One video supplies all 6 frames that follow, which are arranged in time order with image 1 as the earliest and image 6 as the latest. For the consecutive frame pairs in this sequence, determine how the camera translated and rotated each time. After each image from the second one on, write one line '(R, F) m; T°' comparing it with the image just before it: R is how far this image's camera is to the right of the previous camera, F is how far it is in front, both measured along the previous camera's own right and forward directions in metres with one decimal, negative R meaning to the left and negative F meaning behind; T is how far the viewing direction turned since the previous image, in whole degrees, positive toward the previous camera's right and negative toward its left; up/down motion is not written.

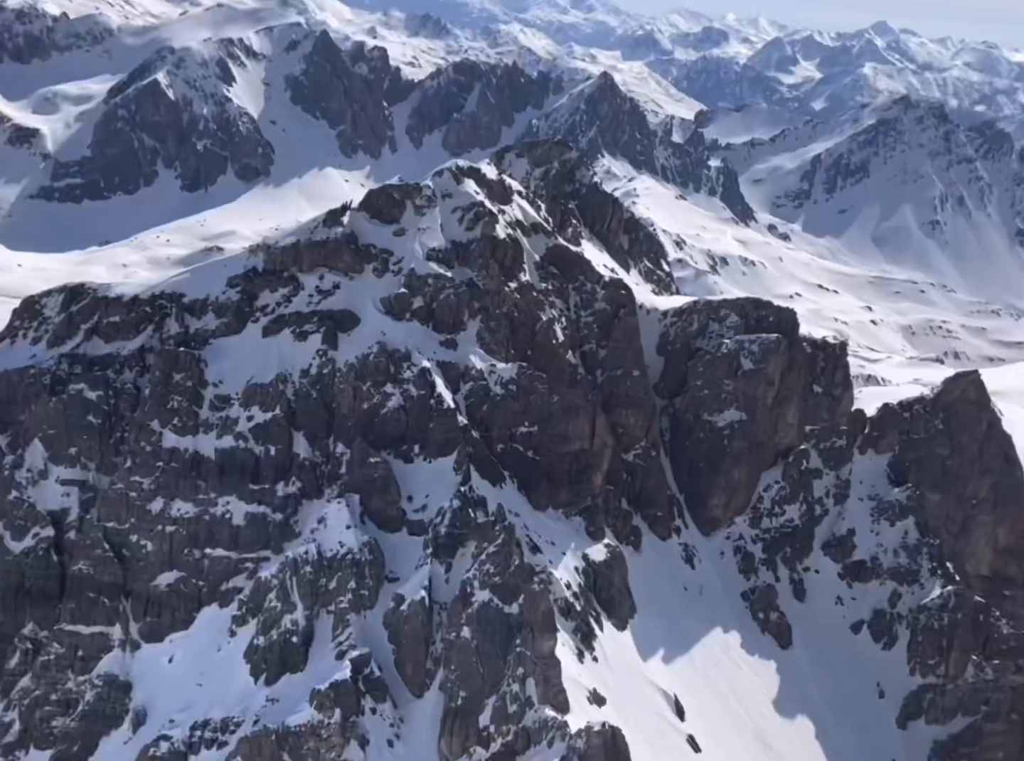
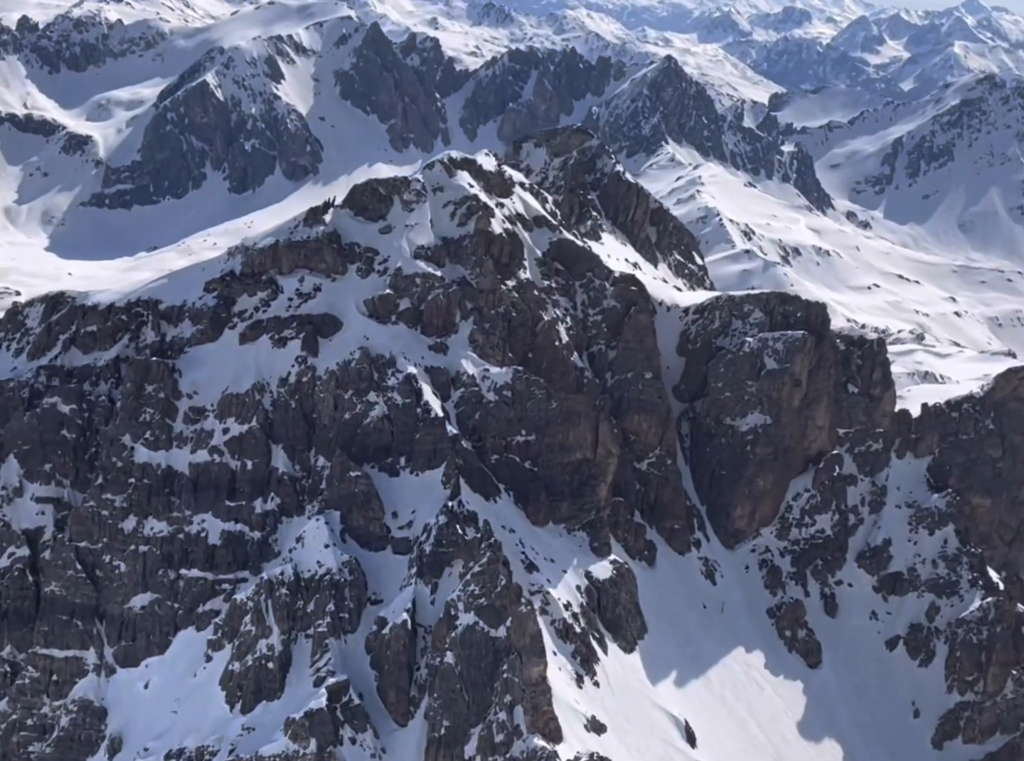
(+10.5, +11.3) m; -4°
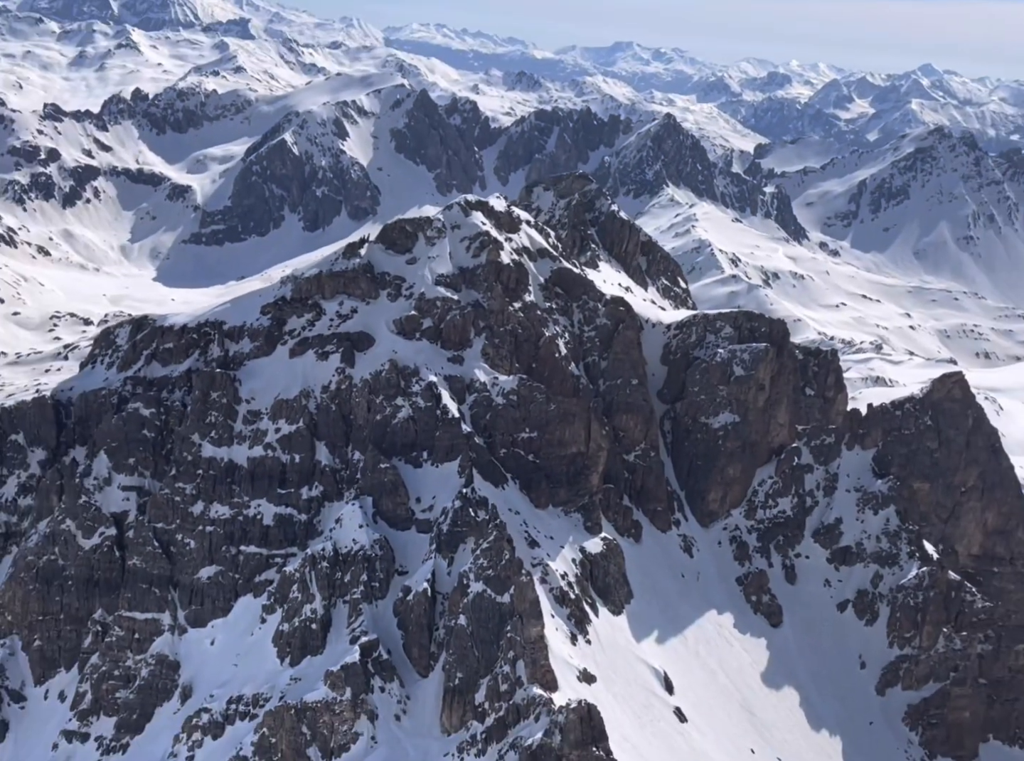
(-0.4, -29.6) m; 0°
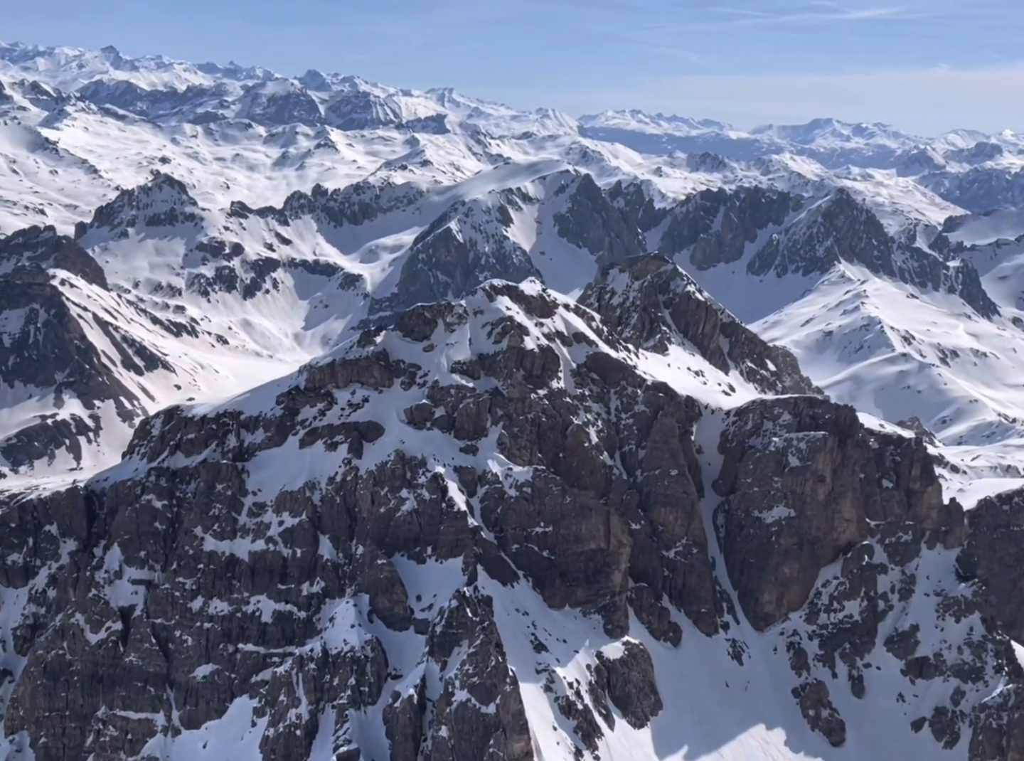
(+26.1, +12.0) m; -9°
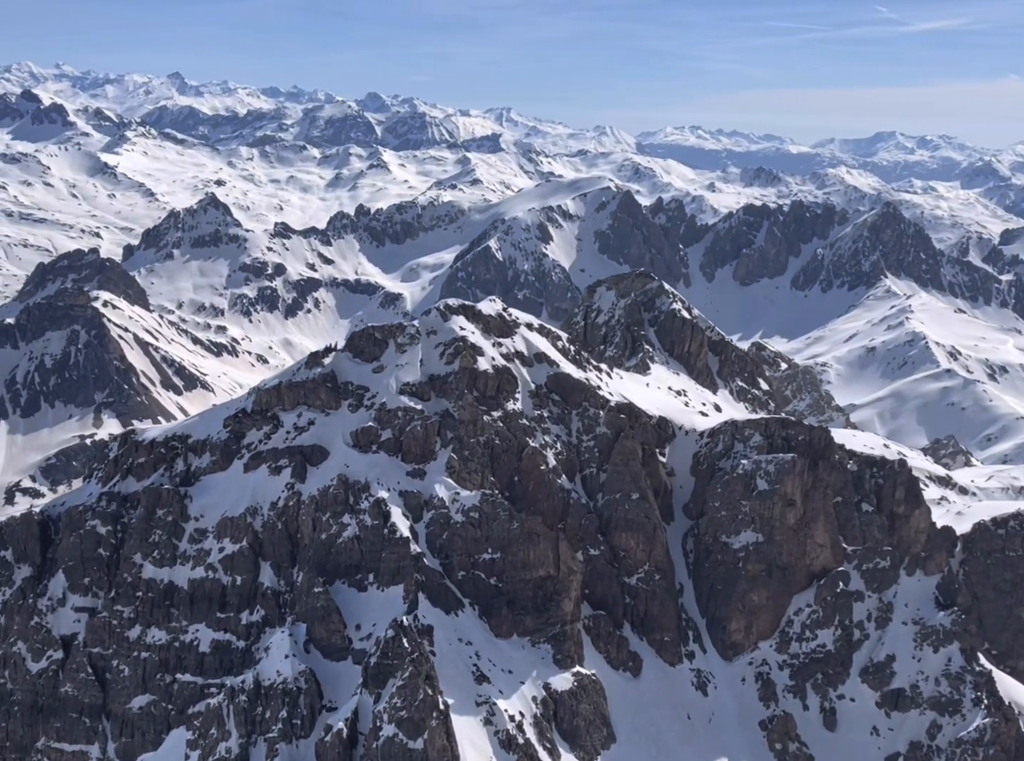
(+15.7, +5.4) m; -3°
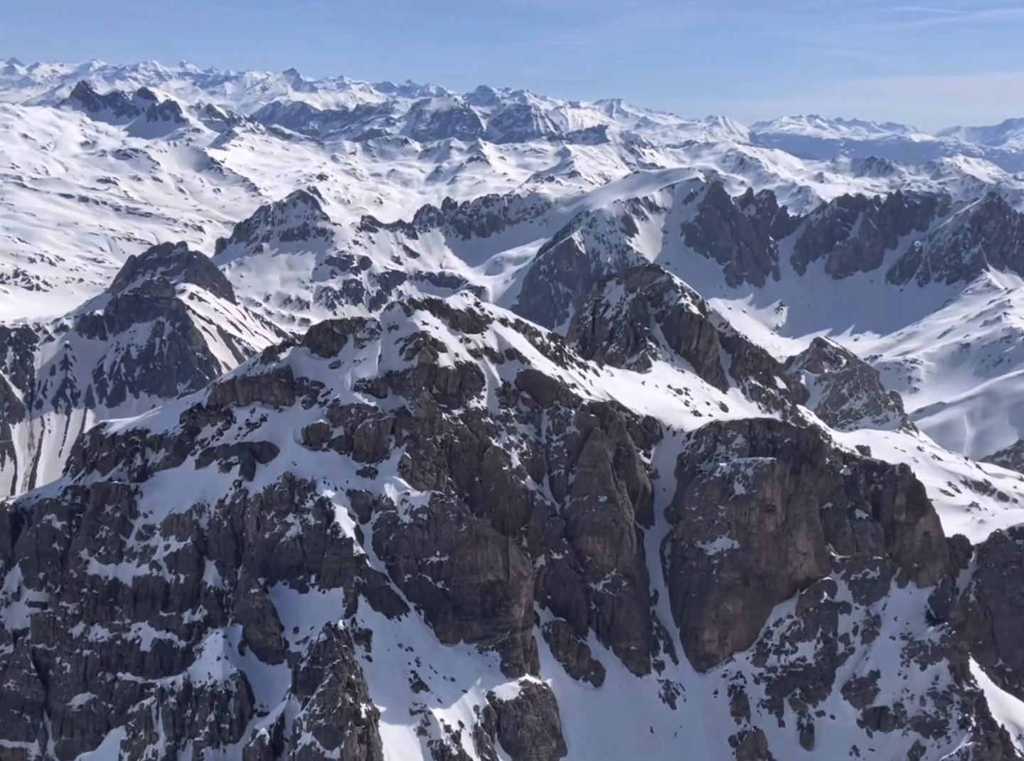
(+20.9, +7.4) m; -5°
